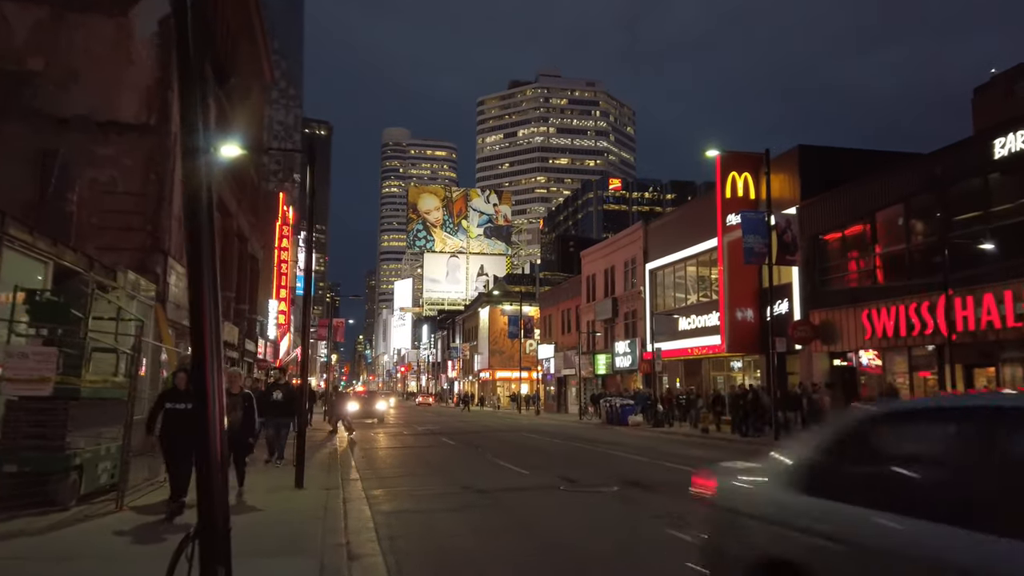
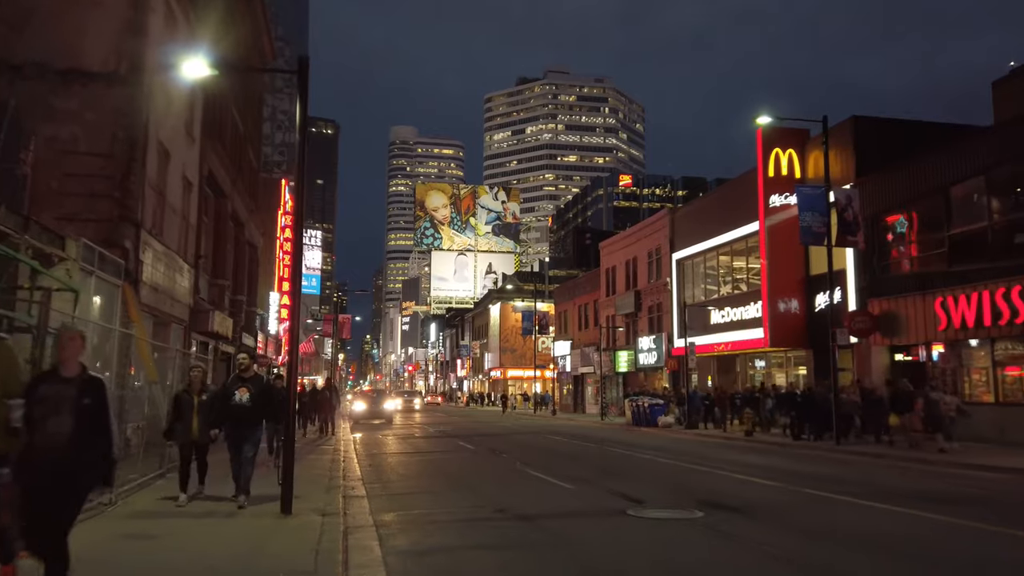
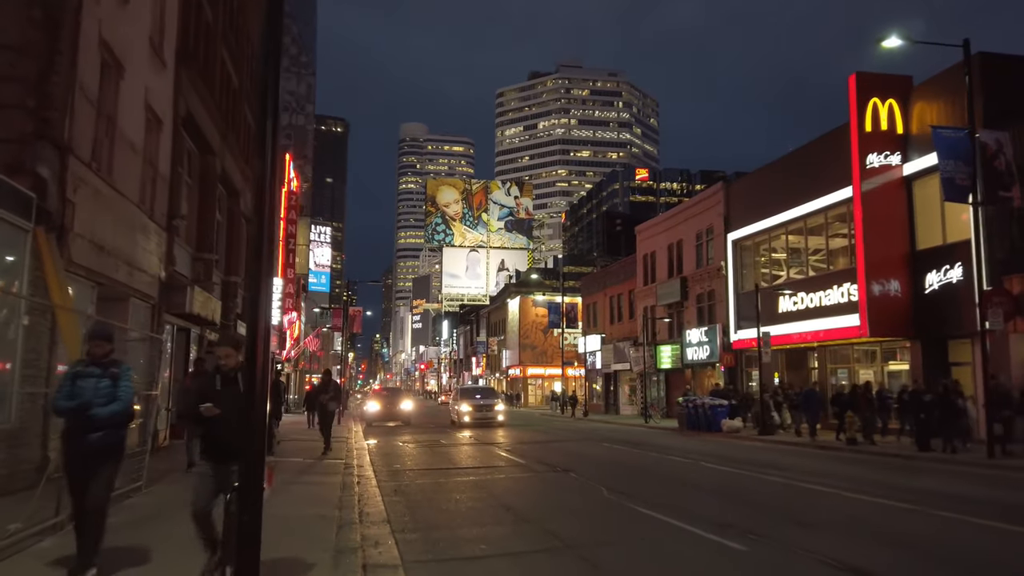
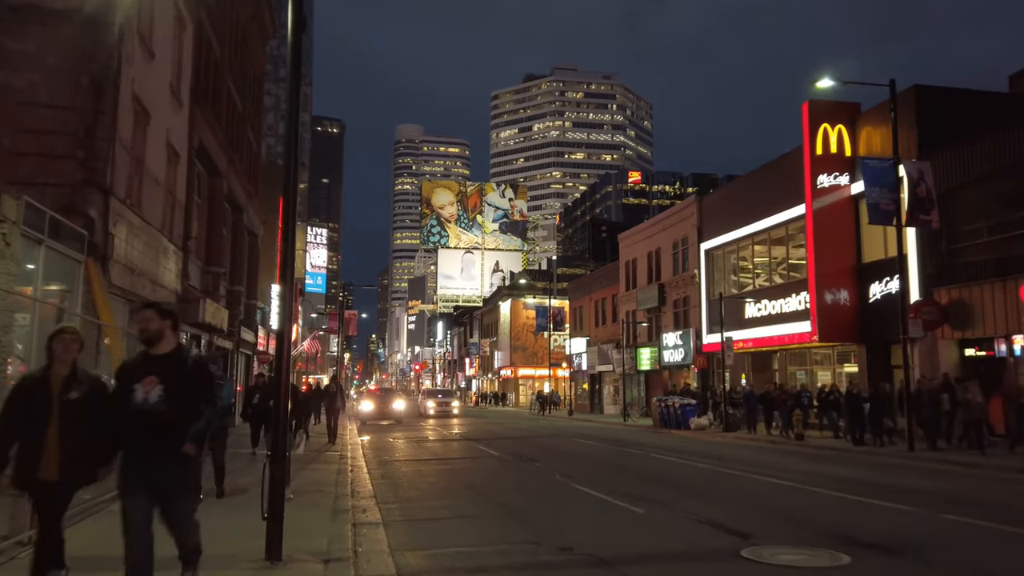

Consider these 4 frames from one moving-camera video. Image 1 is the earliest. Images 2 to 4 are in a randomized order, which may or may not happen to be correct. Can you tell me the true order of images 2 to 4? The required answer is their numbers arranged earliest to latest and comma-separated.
2, 4, 3
